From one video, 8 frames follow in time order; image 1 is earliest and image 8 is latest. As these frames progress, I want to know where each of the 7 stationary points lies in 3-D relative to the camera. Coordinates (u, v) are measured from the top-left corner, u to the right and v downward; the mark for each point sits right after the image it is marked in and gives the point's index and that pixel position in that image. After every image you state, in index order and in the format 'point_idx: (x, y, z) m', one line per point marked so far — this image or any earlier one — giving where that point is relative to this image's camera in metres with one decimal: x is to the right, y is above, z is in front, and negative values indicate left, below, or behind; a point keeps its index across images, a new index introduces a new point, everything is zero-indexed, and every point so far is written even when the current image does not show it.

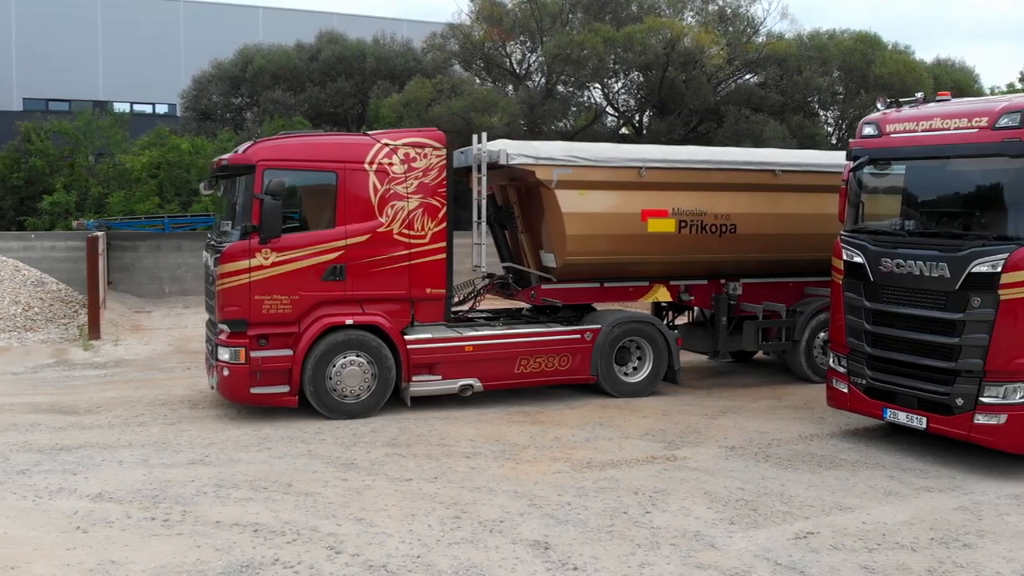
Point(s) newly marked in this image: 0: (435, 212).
0: (-0.7, +0.7, +8.9) m
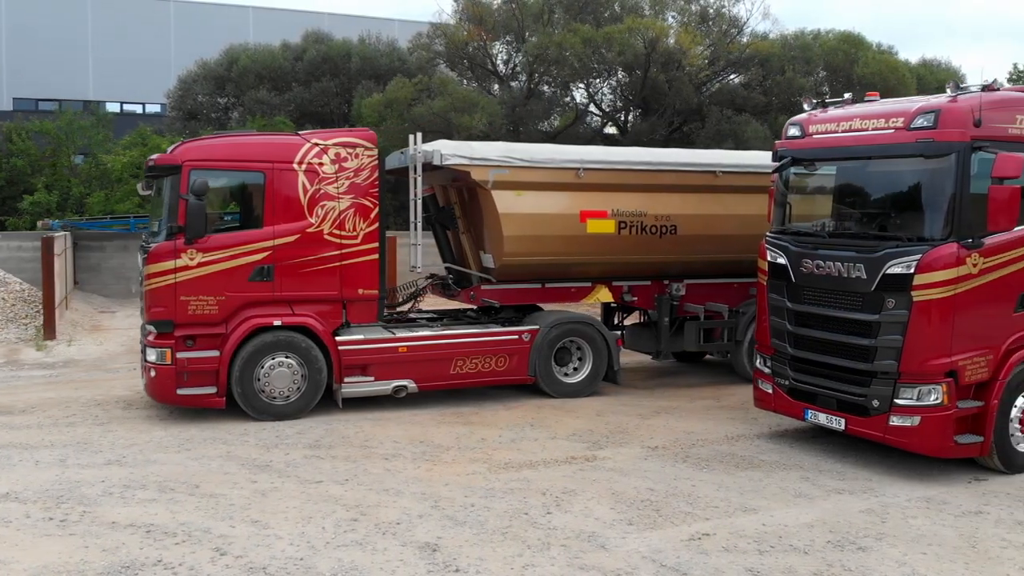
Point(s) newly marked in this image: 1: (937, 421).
0: (-1.4, +0.7, +8.9) m
1: (+3.1, -1.0, +6.9) m
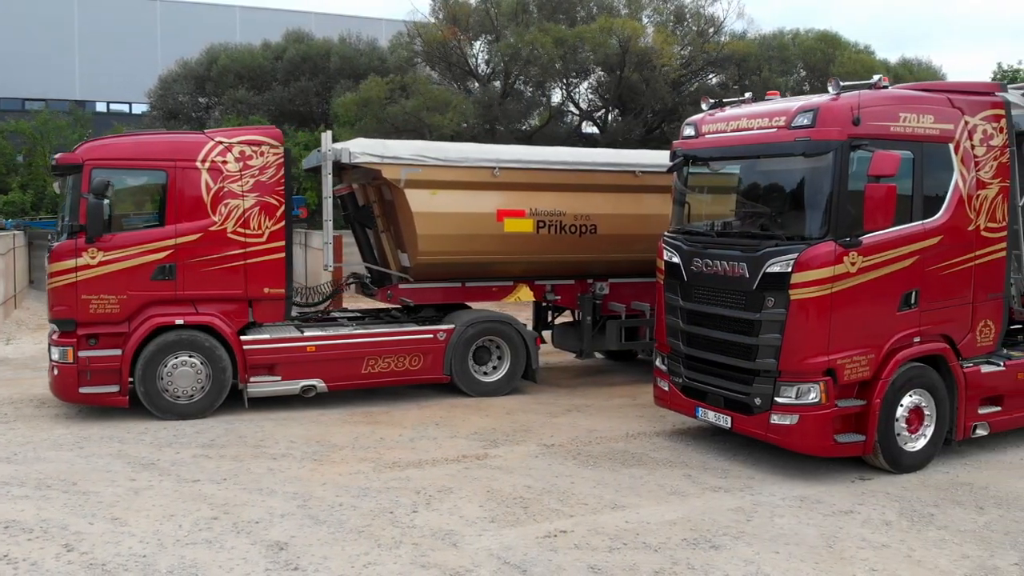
0: (-2.2, +0.7, +8.9) m
1: (+2.2, -0.9, +6.9) m
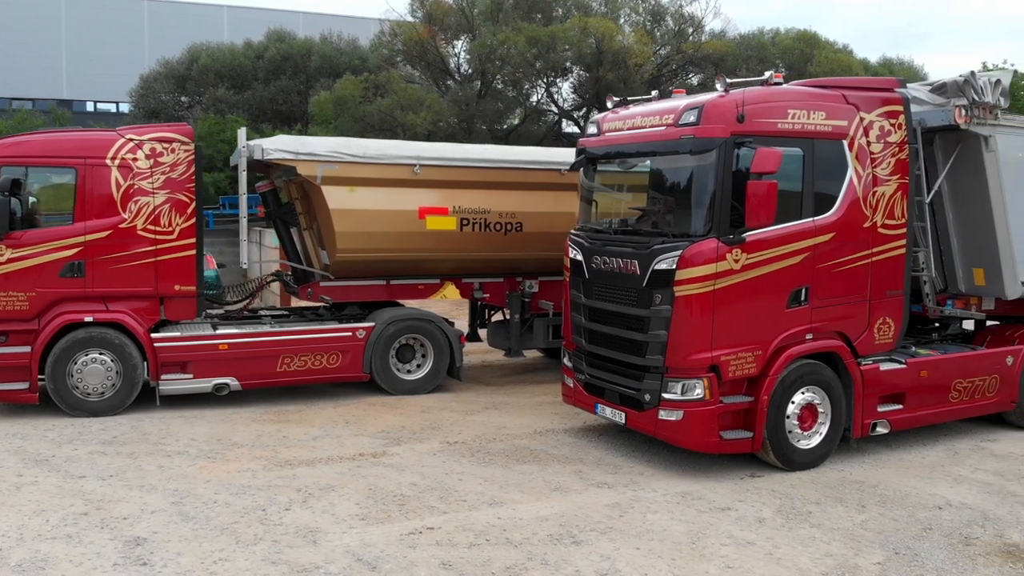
0: (-3.1, +0.7, +8.9) m
1: (+1.4, -0.9, +6.9) m
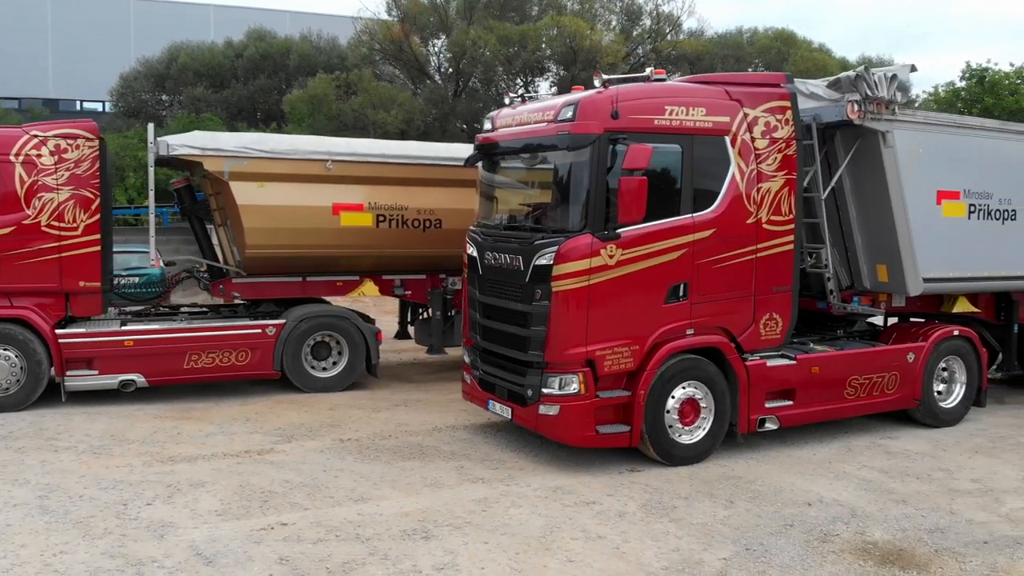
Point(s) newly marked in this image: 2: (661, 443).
0: (-4.0, +0.8, +8.9) m
1: (+0.5, -0.9, +6.9) m
2: (+1.1, -1.2, +7.2) m
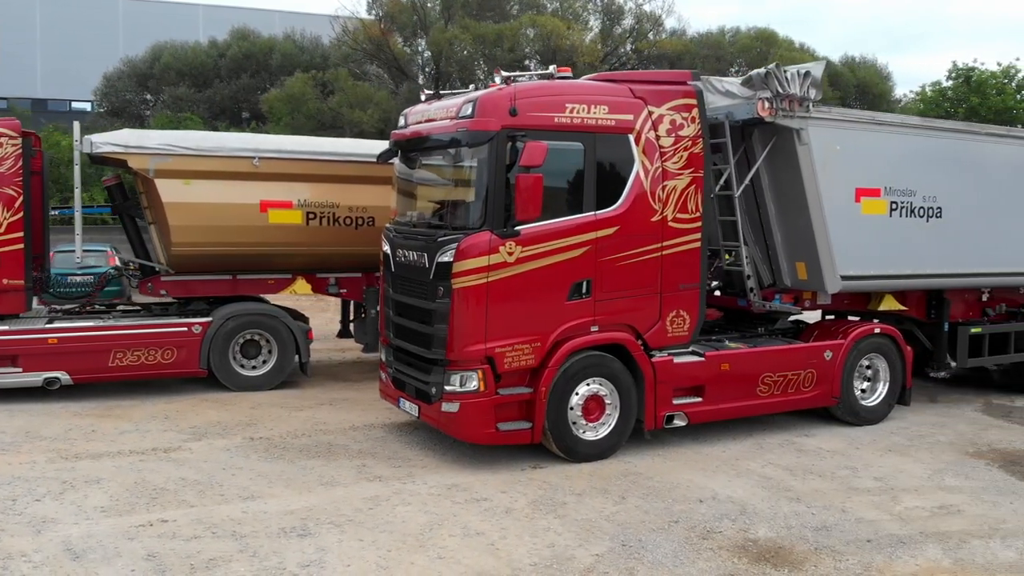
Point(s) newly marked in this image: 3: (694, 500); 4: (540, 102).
0: (-4.7, +0.8, +8.9) m
1: (-0.3, -0.9, +6.9) m
2: (+0.4, -1.2, +7.2) m
3: (+1.2, -1.5, +6.5) m
4: (+0.2, +1.4, +6.9) m
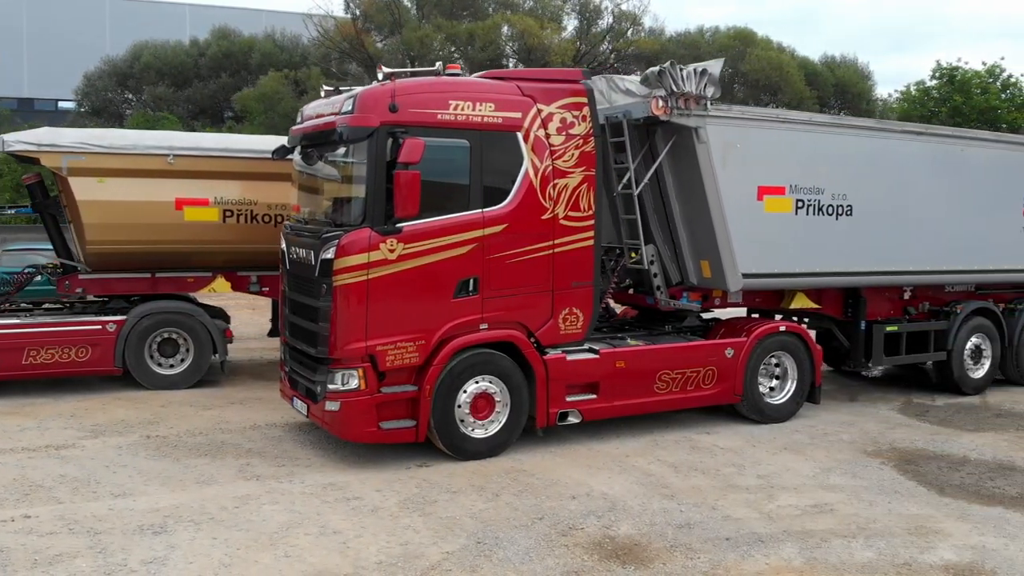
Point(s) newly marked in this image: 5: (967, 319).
0: (-5.5, +0.8, +8.9) m
1: (-1.1, -0.9, +6.9) m
2: (-0.5, -1.1, +7.2) m
3: (+0.4, -1.4, +6.5) m
4: (-0.7, +1.4, +6.9) m
5: (+4.9, -0.3, +10.3) m
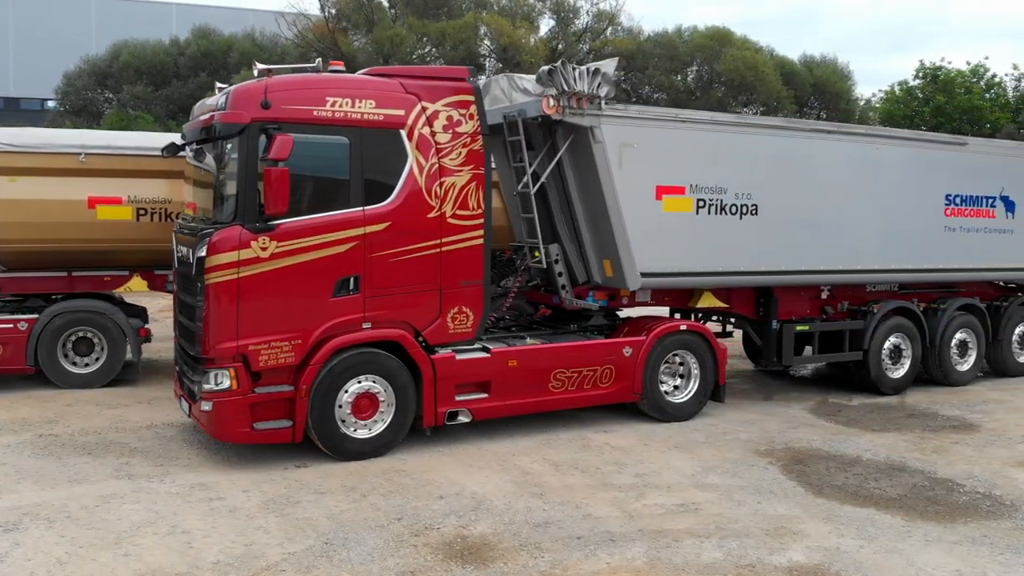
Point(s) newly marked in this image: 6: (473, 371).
0: (-6.4, +0.8, +9.0) m
1: (-2.0, -0.9, +6.9) m
2: (-1.4, -1.1, +7.2) m
3: (-0.5, -1.4, +6.5) m
4: (-1.6, +1.4, +6.9) m
5: (+4.0, -0.3, +10.2) m
6: (-0.3, -0.7, +7.7) m
